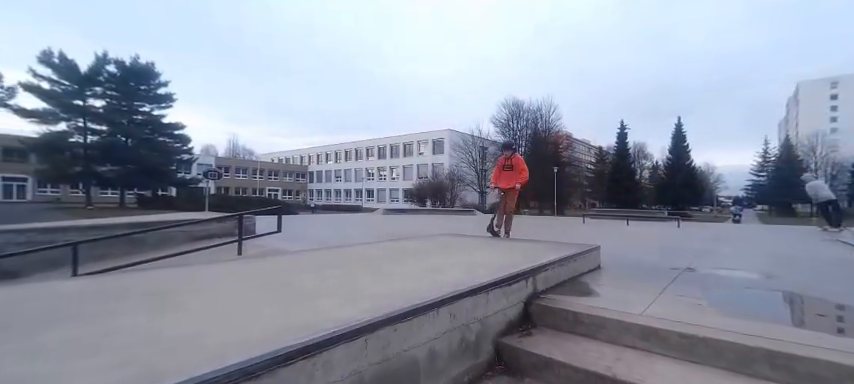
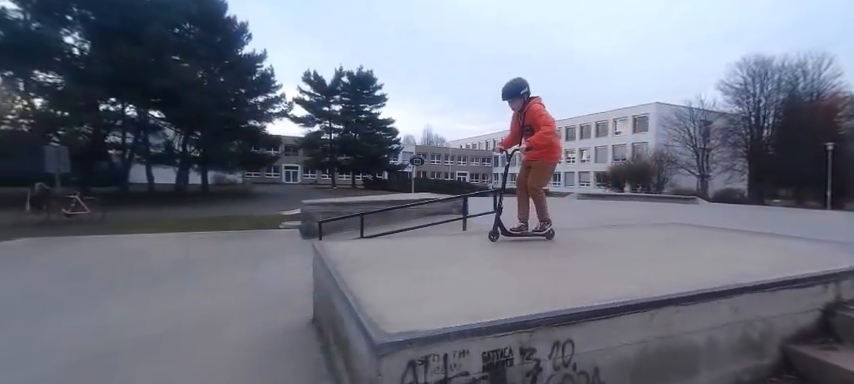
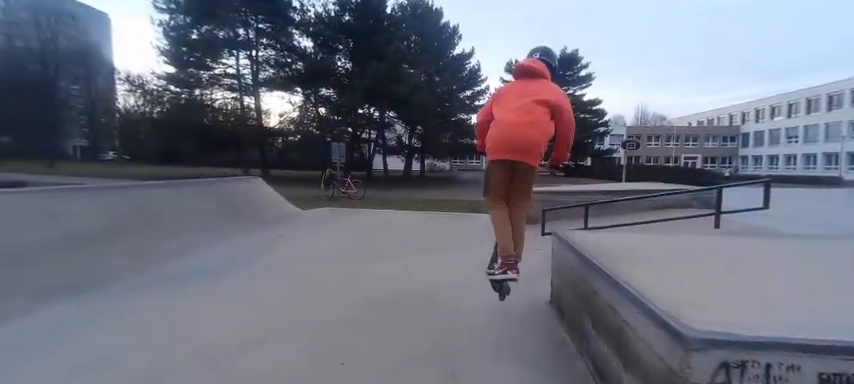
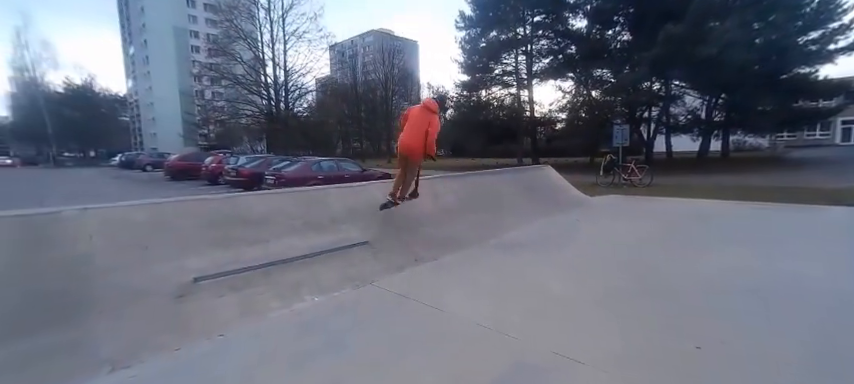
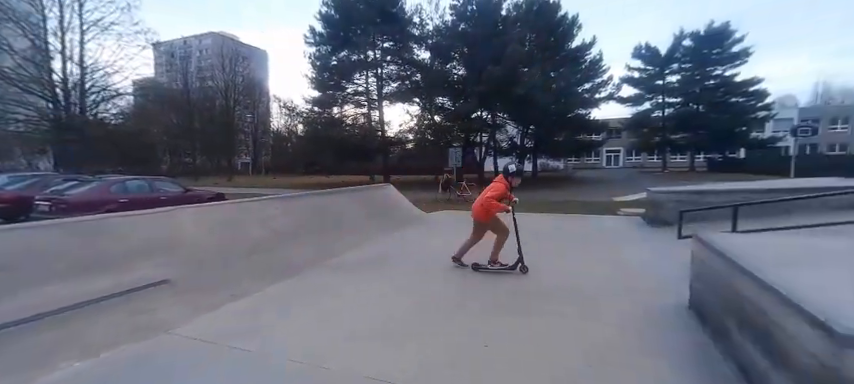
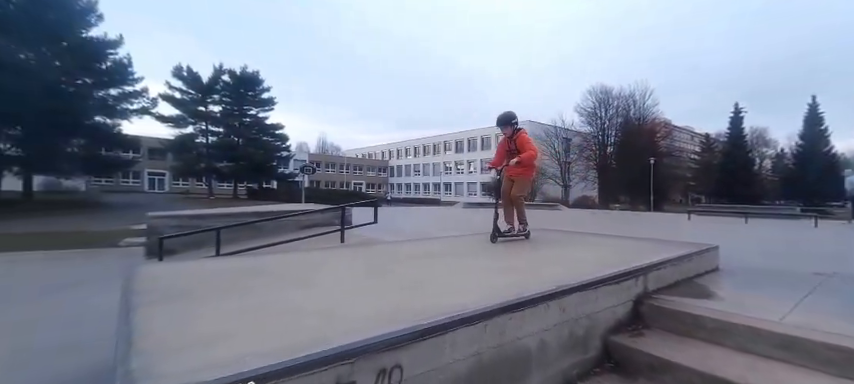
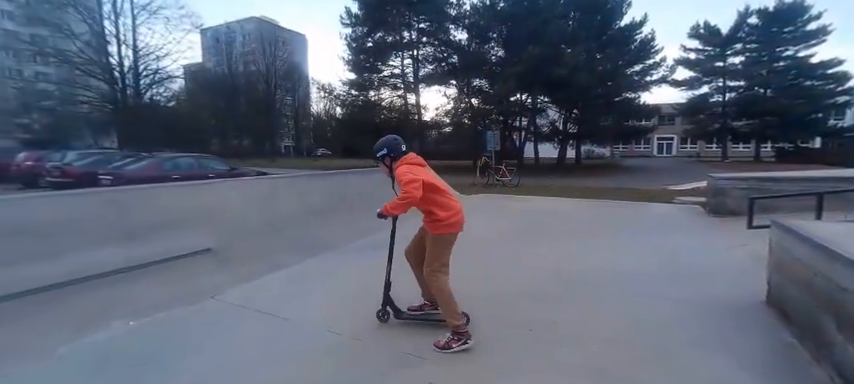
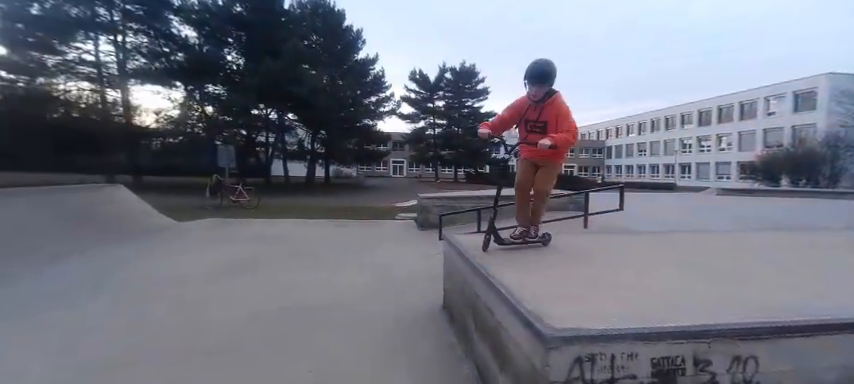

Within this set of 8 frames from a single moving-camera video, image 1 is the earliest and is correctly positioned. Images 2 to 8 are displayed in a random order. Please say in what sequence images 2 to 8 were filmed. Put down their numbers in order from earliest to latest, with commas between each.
6, 2, 8, 3, 7, 4, 5
